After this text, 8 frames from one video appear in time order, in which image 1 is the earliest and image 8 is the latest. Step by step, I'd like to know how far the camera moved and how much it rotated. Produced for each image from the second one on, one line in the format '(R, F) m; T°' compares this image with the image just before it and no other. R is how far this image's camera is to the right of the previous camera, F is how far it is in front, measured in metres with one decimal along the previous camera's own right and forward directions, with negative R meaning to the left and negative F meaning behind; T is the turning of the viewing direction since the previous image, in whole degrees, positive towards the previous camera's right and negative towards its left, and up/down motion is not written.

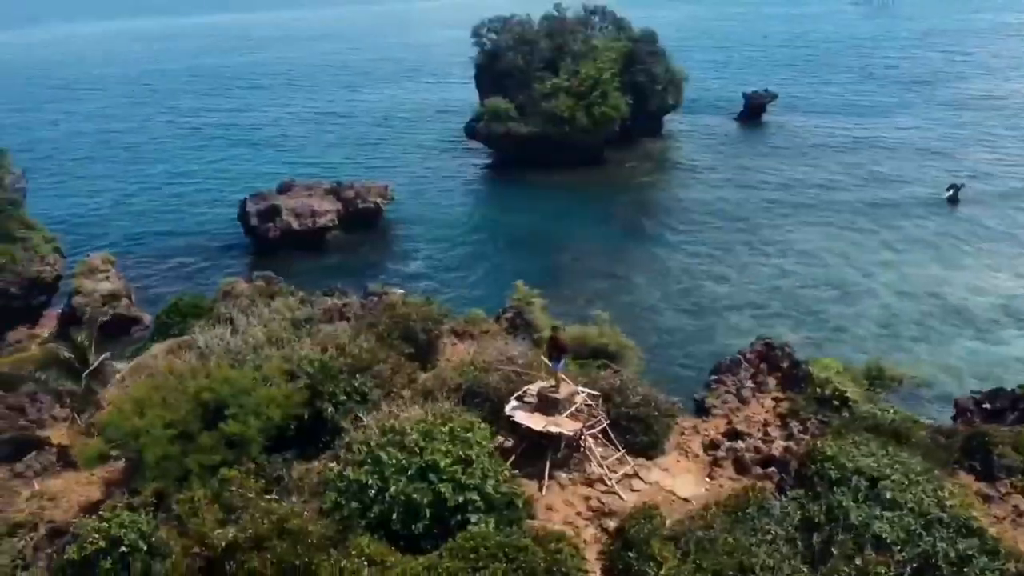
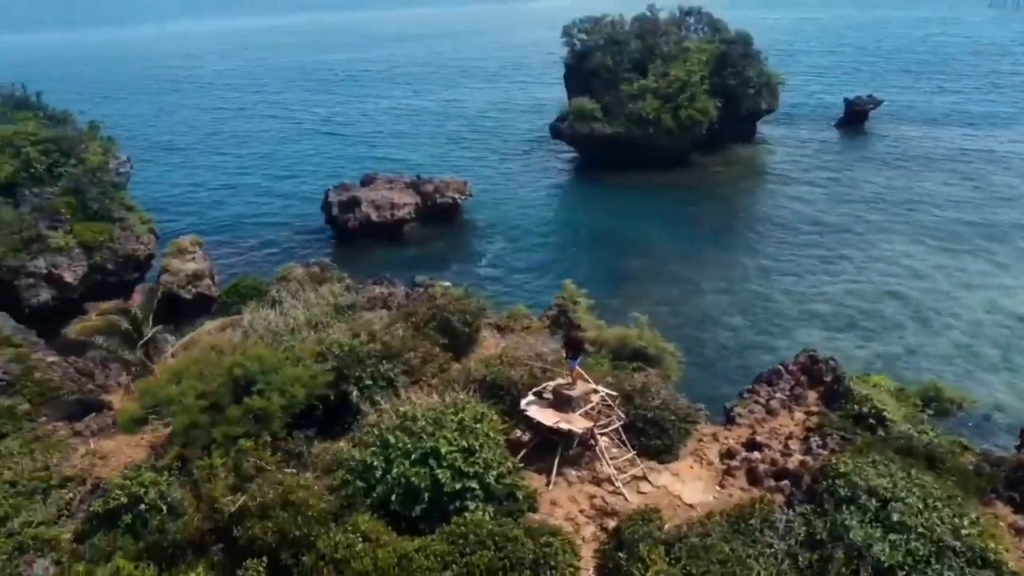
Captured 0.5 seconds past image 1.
(+1.7, -0.2) m; -7°
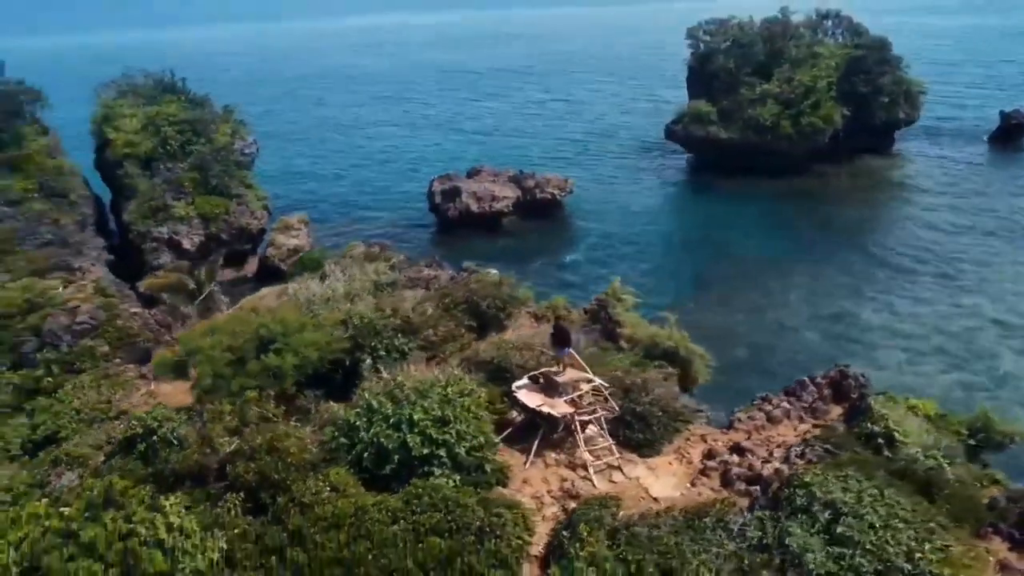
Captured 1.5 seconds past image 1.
(+3.2, -0.5) m; -10°
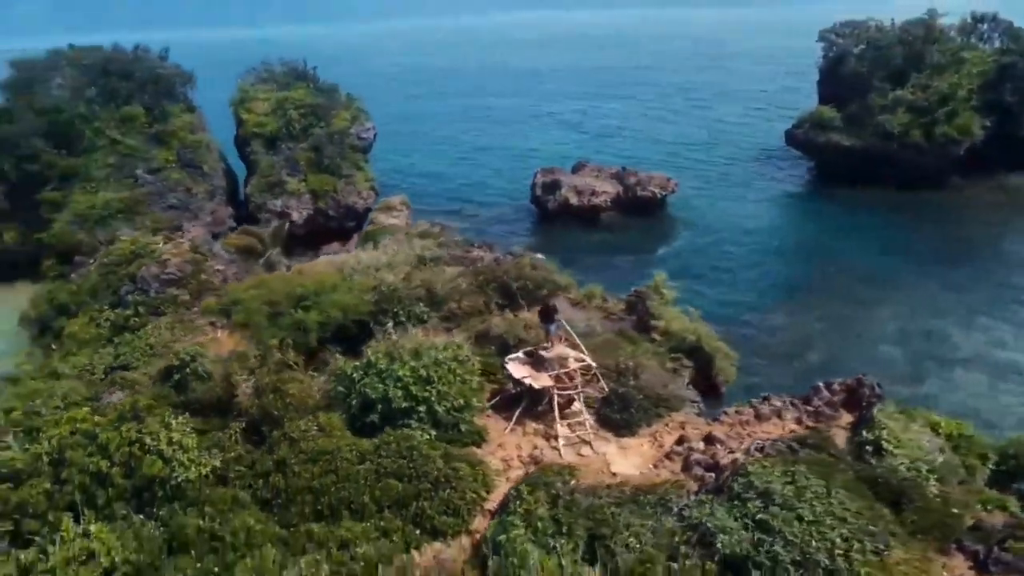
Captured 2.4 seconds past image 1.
(+3.6, -0.8) m; -11°
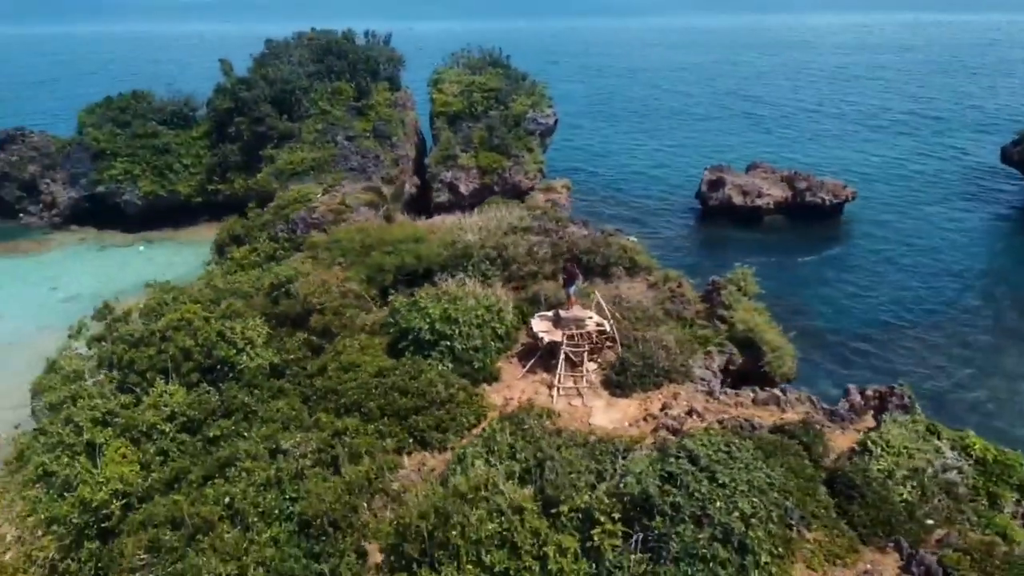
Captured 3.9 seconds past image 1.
(+5.3, -1.5) m; -17°
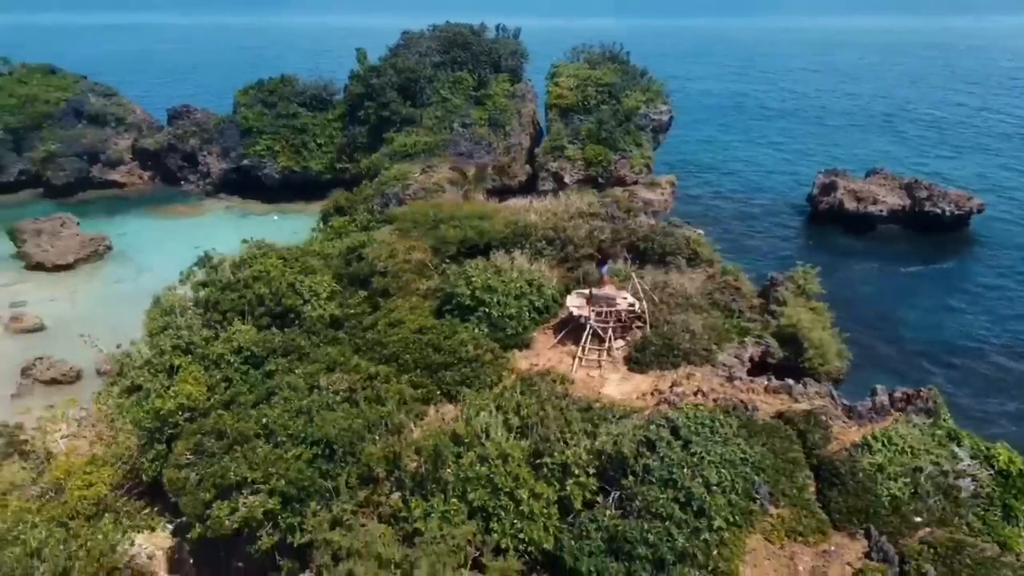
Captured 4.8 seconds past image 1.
(+3.0, -1.3) m; -10°
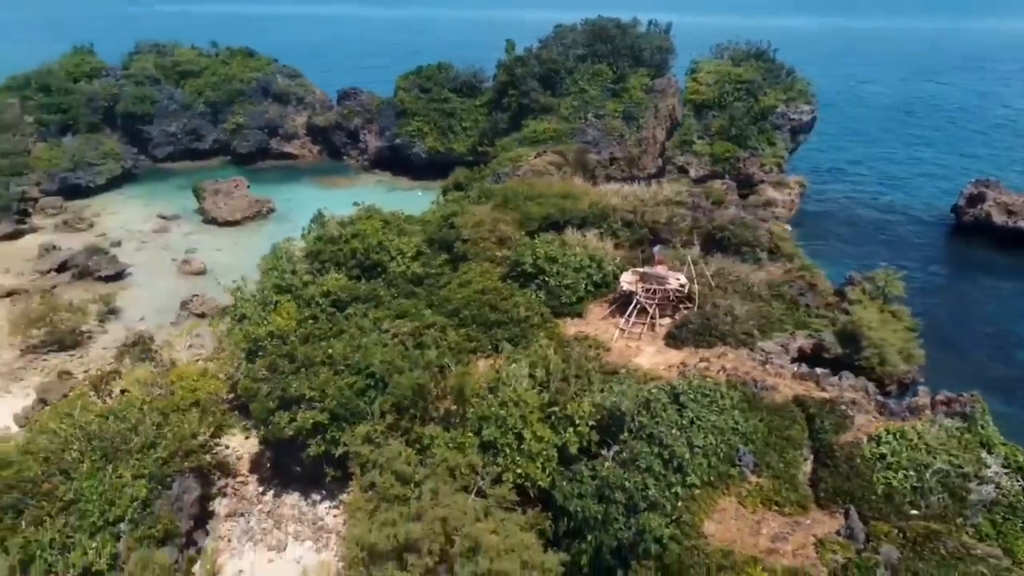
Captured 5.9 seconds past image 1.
(+3.3, -1.5) m; -12°
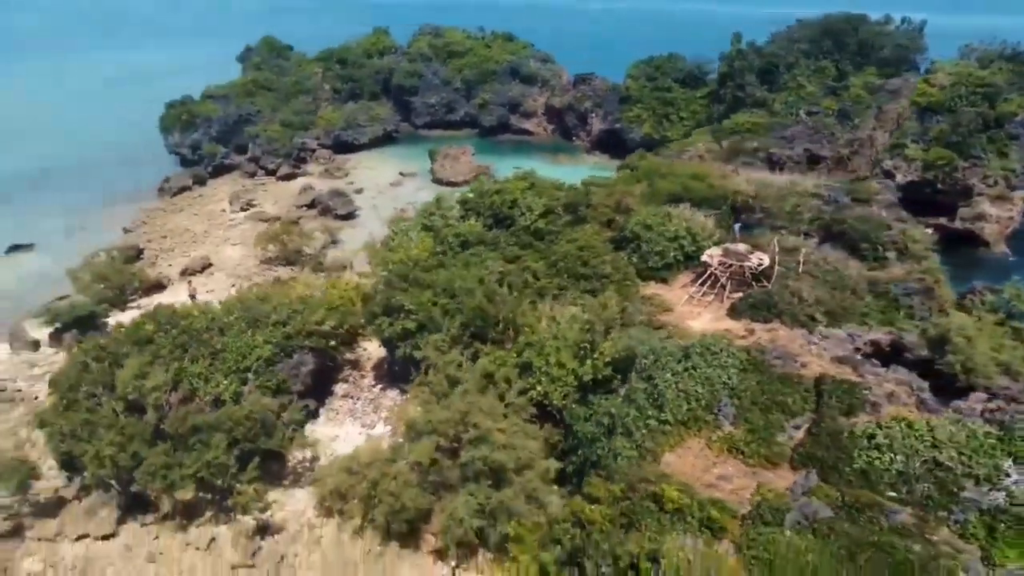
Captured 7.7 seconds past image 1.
(+5.8, -2.1) m; -19°
